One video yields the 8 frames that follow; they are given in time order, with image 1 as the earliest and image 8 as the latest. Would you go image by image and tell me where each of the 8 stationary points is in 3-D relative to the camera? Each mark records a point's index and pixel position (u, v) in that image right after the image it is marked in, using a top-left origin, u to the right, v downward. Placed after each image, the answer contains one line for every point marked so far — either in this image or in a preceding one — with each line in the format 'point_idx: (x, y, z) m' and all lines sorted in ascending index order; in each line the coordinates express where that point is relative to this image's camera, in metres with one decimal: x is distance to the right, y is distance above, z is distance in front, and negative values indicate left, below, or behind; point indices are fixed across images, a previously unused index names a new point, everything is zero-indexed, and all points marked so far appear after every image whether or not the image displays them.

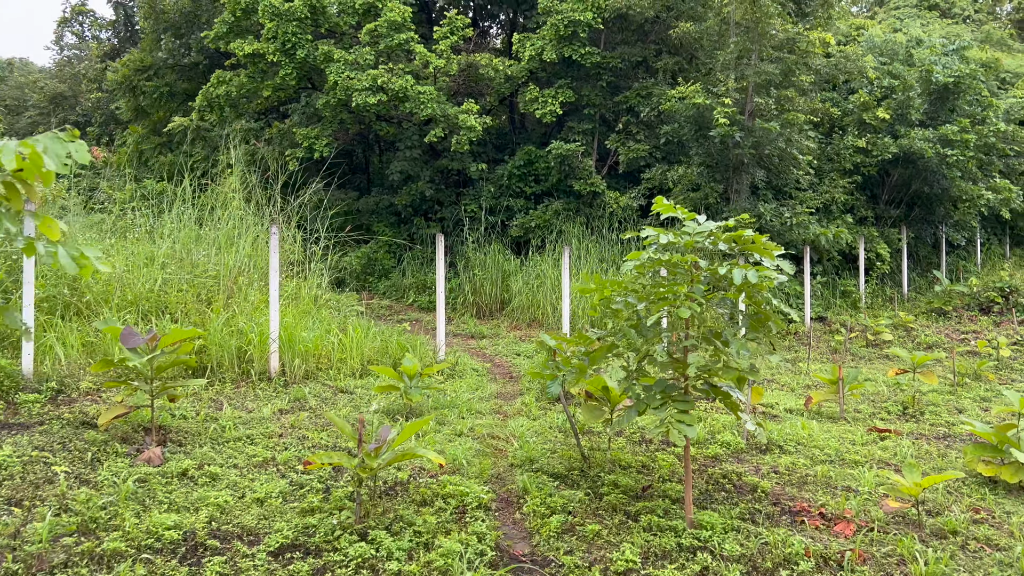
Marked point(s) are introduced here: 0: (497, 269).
0: (-0.2, +0.2, +9.5) m
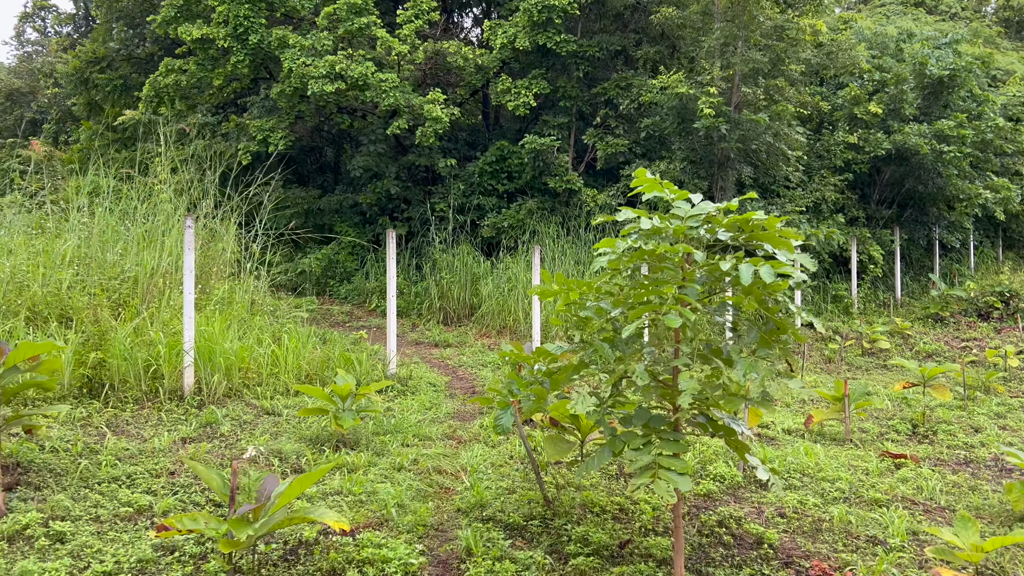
0: (-0.5, +0.2, +8.8) m
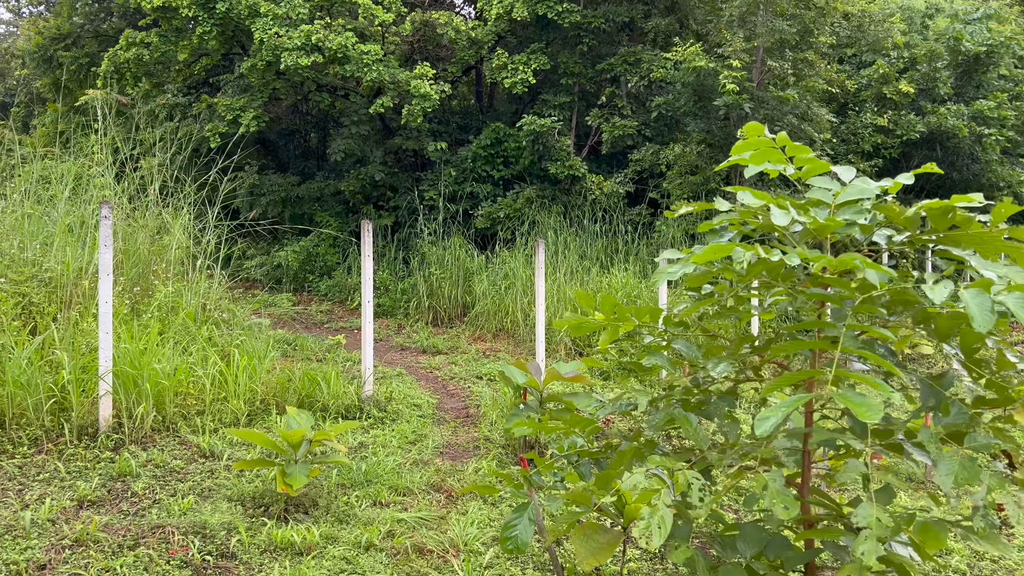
0: (-0.5, +0.2, +7.9) m
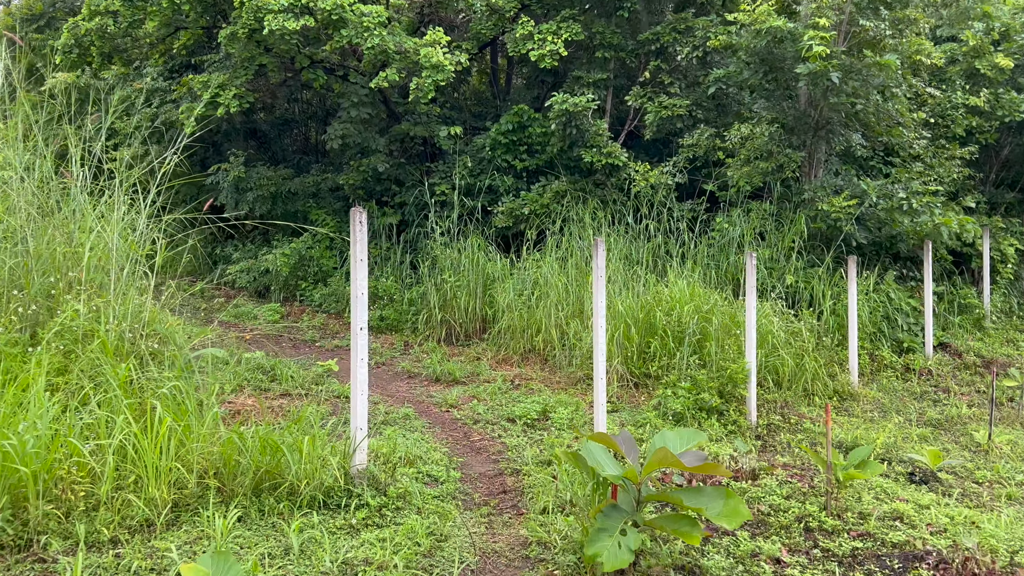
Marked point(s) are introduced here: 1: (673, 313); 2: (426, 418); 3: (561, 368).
0: (-0.3, +0.1, +6.6) m
1: (+1.0, -0.1, +5.0) m
2: (-0.5, -0.7, +4.2) m
3: (+0.3, -0.6, +5.5) m
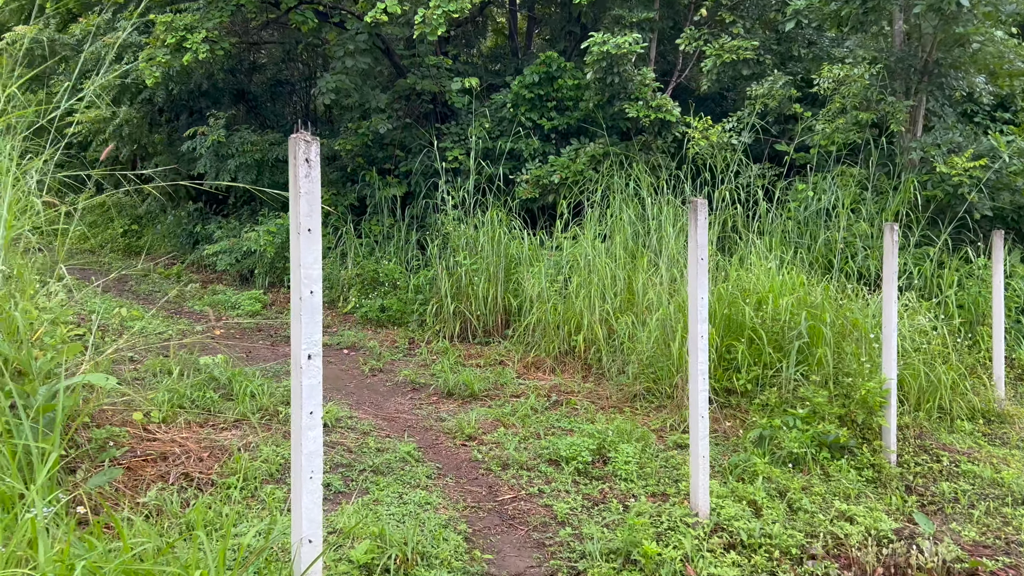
0: (-0.1, +0.2, +5.3) m
1: (+1.2, -0.1, +3.7) m
2: (-0.3, -0.6, +3.0) m
3: (+0.5, -0.5, +4.2) m
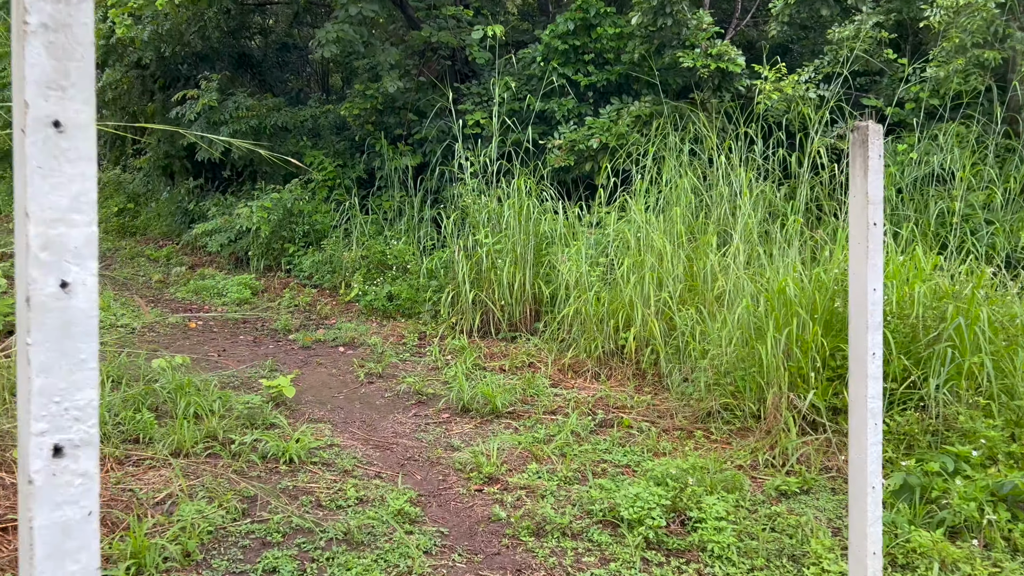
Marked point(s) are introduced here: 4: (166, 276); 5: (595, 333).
0: (+0.1, +0.3, +4.4) m
1: (+1.3, 0.0, +2.8) m
2: (-0.2, -0.6, +2.1) m
3: (+0.7, -0.4, +3.3) m
4: (-2.7, +0.1, +6.3) m
5: (+0.4, -0.2, +3.7) m
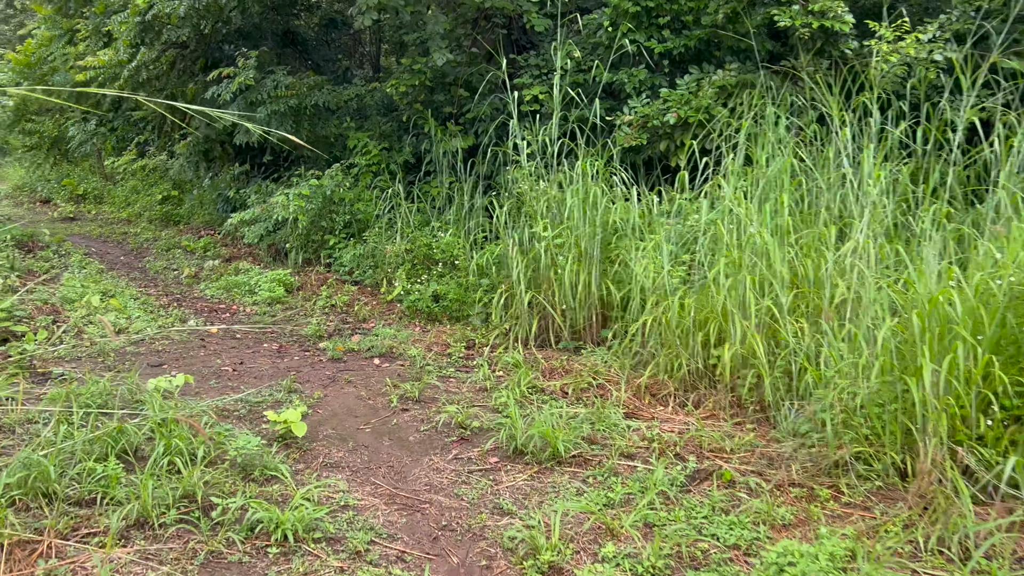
0: (+0.4, +0.3, +3.7) m
1: (+1.5, -0.1, +2.0) m
2: (-0.1, -0.7, +1.5) m
3: (+0.9, -0.4, +2.6) m
4: (-2.3, +0.1, +5.8) m
5: (+0.6, -0.2, +3.1) m
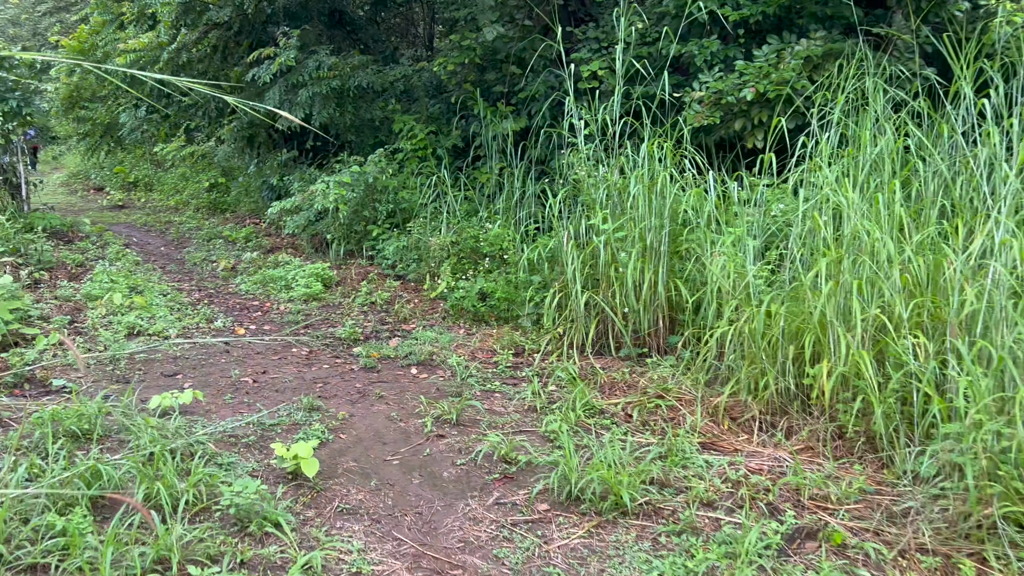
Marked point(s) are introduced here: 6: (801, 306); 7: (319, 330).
0: (+0.6, +0.3, +3.2) m
1: (+1.6, -0.1, +1.5) m
2: (0.0, -0.7, +1.0) m
3: (+1.0, -0.5, +2.1) m
4: (-1.9, +0.2, +5.5) m
5: (+0.8, -0.2, +2.6) m
6: (+0.9, 0.0, +2.5) m
7: (-0.9, -0.2, +3.8) m
